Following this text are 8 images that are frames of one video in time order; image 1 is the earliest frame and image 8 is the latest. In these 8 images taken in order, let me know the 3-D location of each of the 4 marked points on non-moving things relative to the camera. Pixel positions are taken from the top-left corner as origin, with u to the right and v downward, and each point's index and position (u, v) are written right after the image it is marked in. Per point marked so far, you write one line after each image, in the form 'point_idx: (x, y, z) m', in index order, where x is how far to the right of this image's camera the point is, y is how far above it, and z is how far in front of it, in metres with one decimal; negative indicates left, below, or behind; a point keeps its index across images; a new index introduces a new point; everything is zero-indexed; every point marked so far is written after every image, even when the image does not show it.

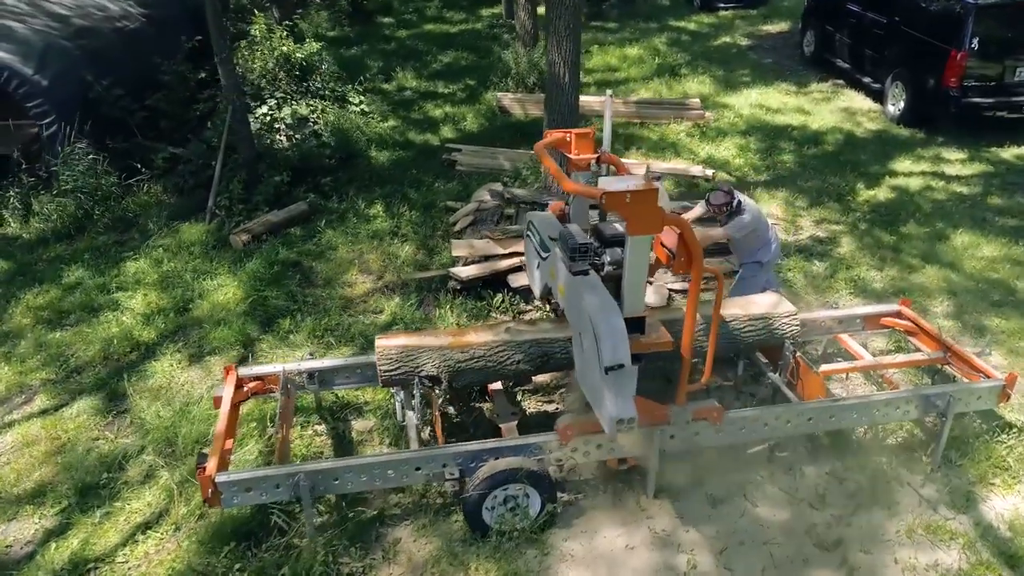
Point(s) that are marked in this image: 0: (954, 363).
0: (+3.5, -0.6, +6.1) m
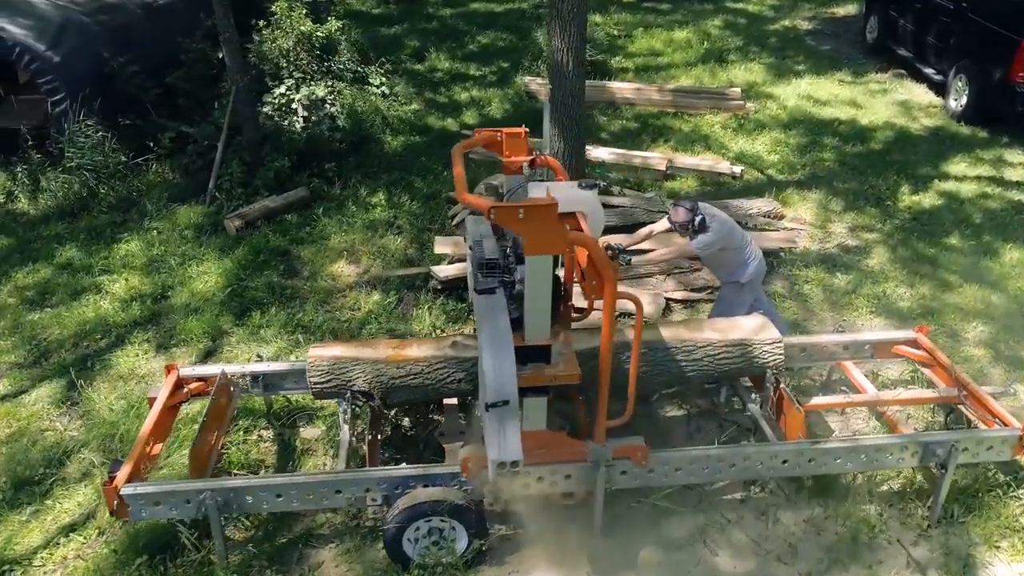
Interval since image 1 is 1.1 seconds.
0: (+3.2, -0.8, +5.3) m
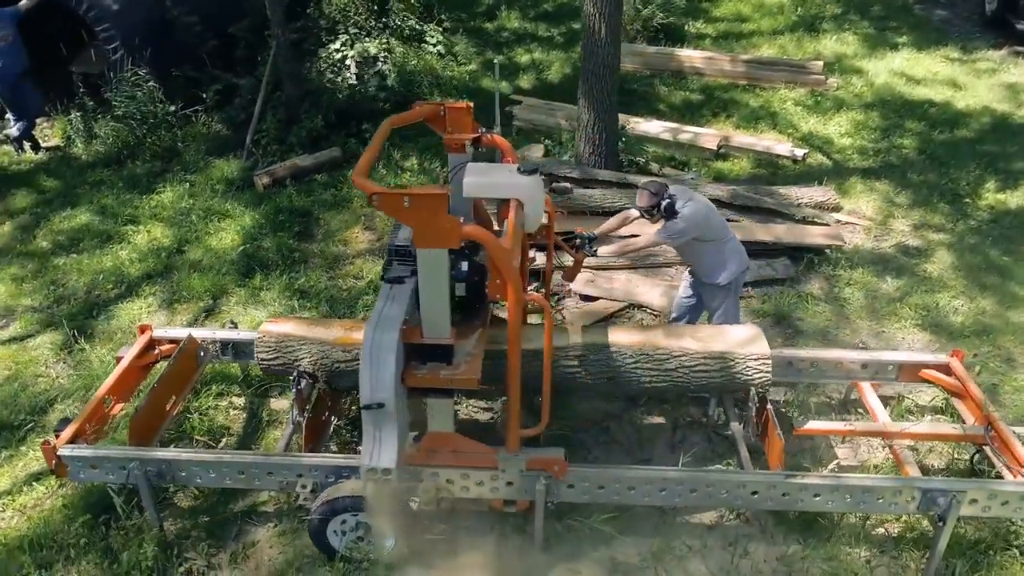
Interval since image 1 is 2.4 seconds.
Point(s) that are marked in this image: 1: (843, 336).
0: (+2.9, -1.0, +4.6) m
1: (+2.7, -0.4, +6.3) m
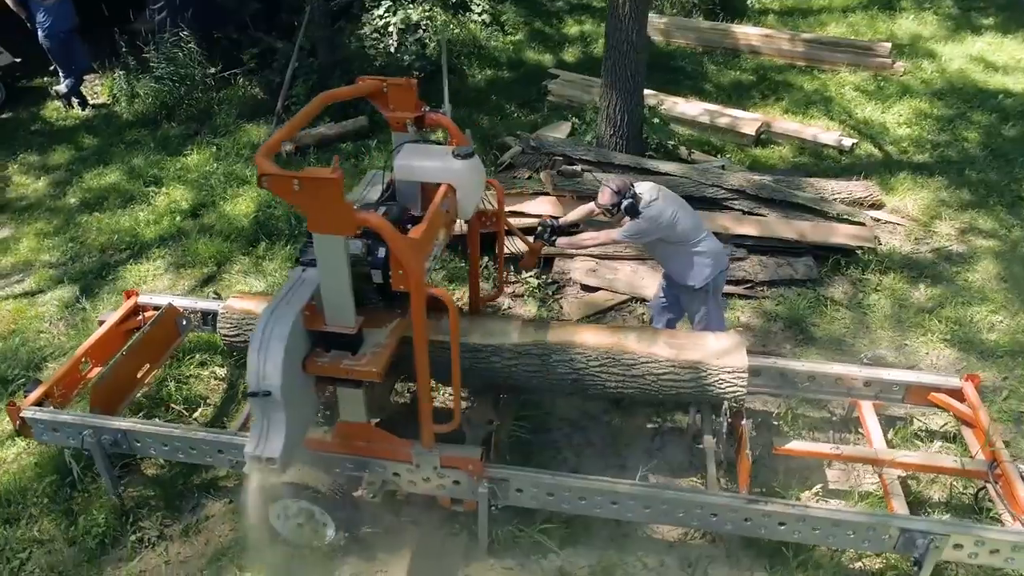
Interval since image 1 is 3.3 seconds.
0: (+2.7, -1.1, +4.2) m
1: (+2.6, -0.5, +5.8) m
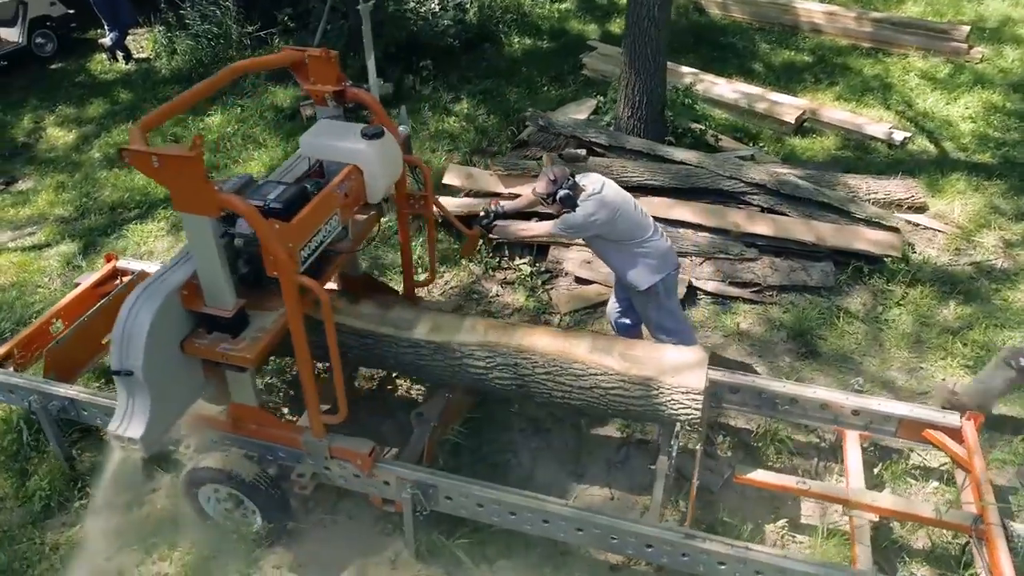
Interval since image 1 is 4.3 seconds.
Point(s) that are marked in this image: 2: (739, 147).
0: (+2.3, -1.3, +3.7) m
1: (+2.5, -0.6, +5.3) m
2: (+2.1, +1.3, +7.1) m
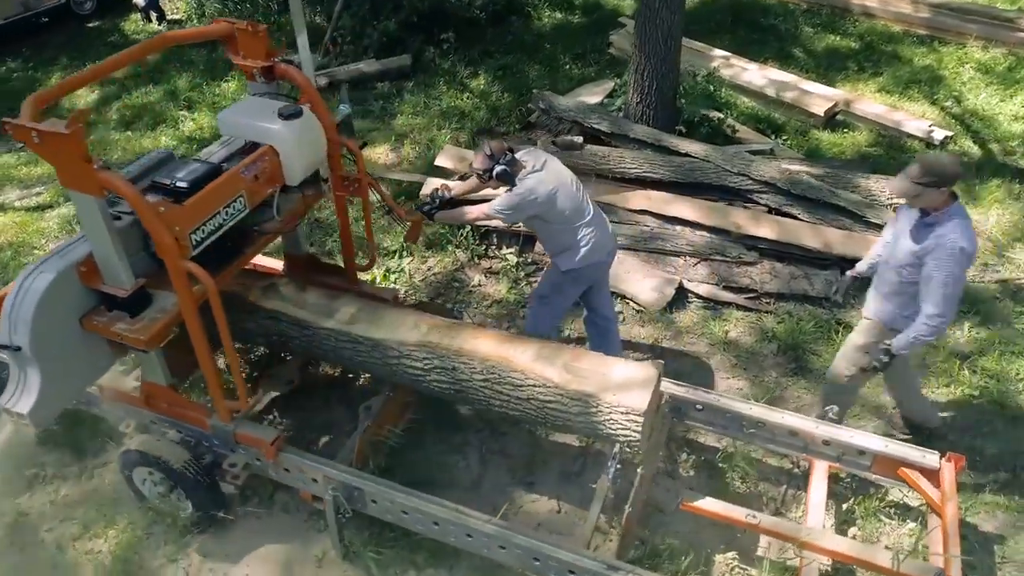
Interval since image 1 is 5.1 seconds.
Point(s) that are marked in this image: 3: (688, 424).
0: (+1.9, -1.4, +3.4) m
1: (+2.2, -0.7, +4.9) m
2: (+2.1, +1.3, +6.7) m
3: (+1.0, -0.8, +4.3) m
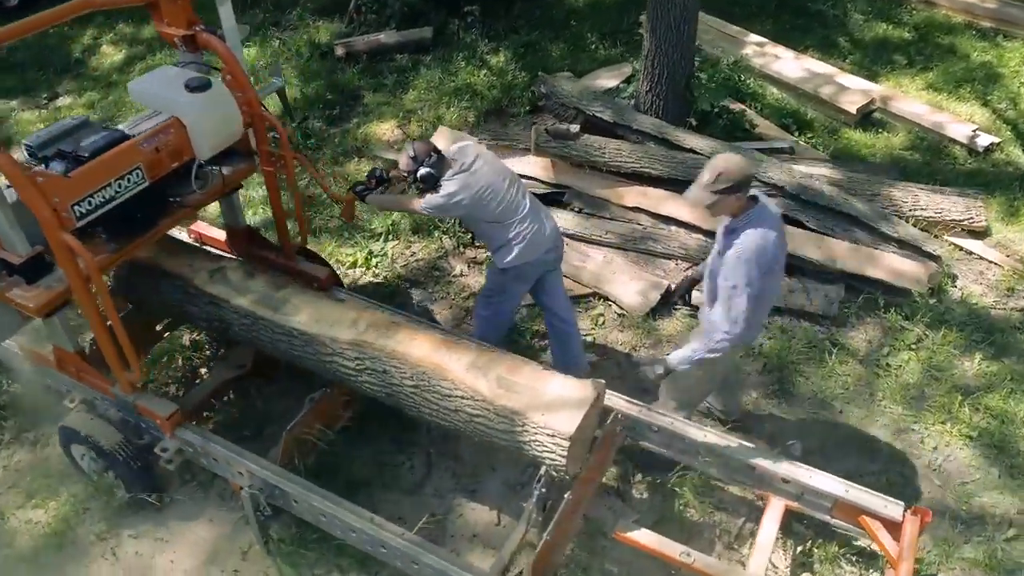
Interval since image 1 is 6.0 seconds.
0: (+1.5, -1.6, +3.1) m
1: (+2.0, -0.8, +4.5) m
2: (+2.2, +1.2, +6.2) m
3: (+0.7, -0.8, +4.1) m
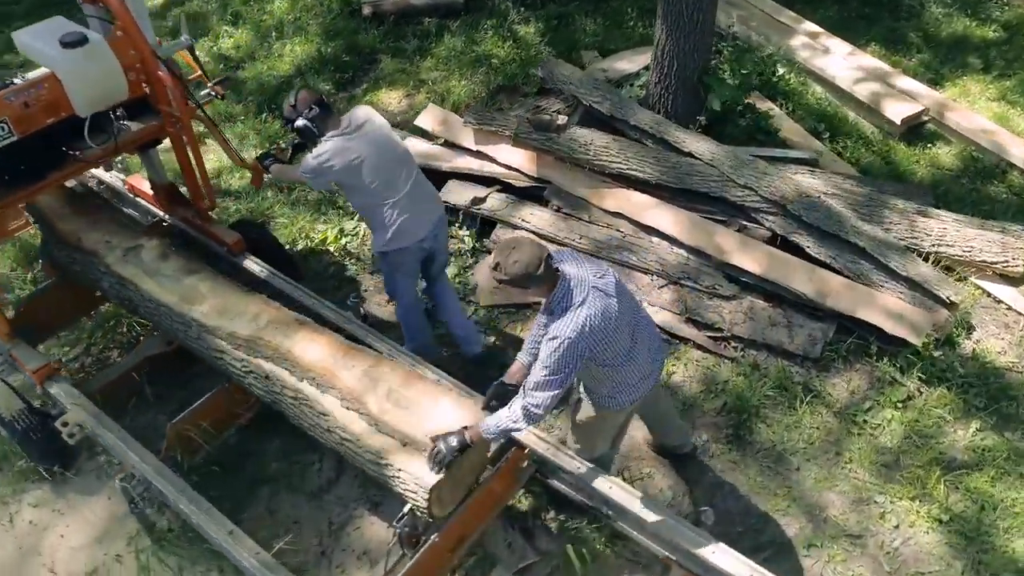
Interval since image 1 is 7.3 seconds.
0: (+0.8, -1.8, +2.7) m
1: (+1.5, -1.0, +4.1) m
2: (+2.1, +1.1, +5.6) m
3: (+0.2, -0.9, +3.7) m
